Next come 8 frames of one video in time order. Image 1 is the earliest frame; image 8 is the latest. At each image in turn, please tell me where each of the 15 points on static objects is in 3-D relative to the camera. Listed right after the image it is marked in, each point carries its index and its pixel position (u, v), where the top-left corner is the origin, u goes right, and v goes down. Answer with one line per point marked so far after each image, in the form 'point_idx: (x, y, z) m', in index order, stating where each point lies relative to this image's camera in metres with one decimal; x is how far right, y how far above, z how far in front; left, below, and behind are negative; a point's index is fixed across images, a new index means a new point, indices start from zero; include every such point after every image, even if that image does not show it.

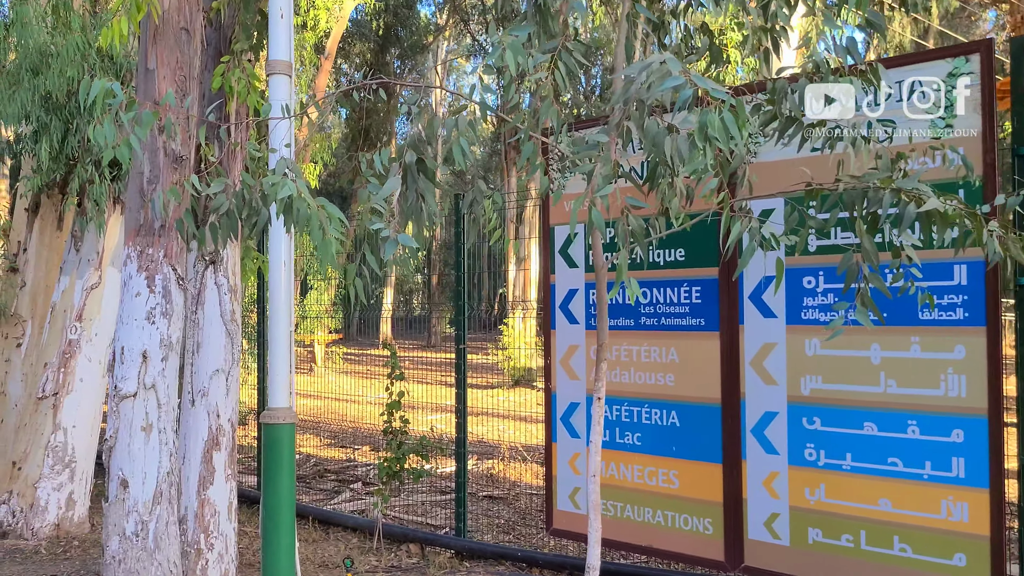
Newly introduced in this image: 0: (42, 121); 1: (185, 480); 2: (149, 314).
0: (-3.0, +1.1, +6.2) m
1: (-1.5, -0.9, +4.5) m
2: (-1.5, -0.1, +4.0) m
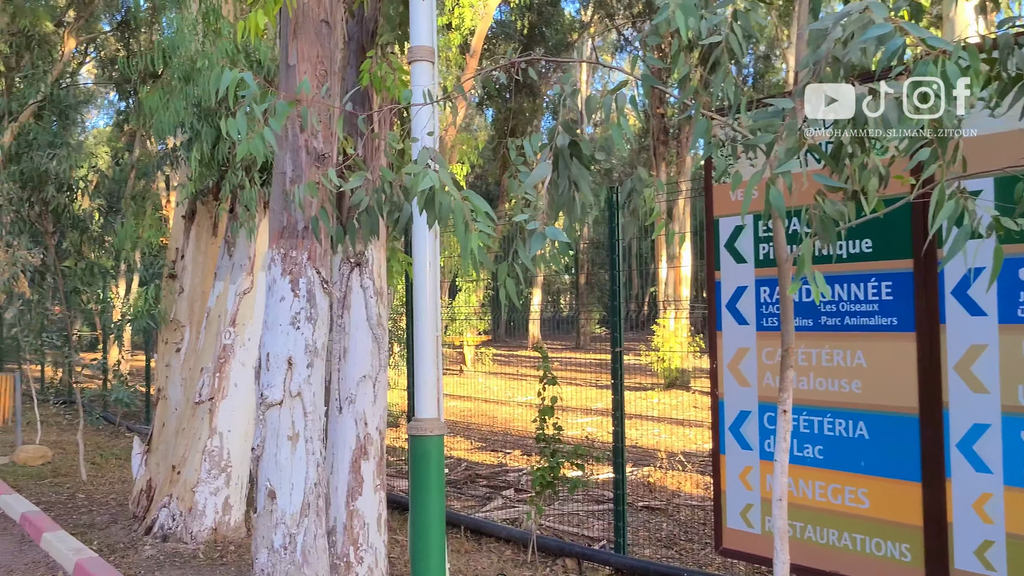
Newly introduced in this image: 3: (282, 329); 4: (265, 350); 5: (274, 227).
0: (-2.0, +1.0, +6.2) m
1: (-0.8, -0.9, +4.3) m
2: (-0.9, -0.1, +3.8) m
3: (-0.9, -0.2, +3.8) m
4: (-1.0, -0.2, +3.9) m
5: (-1.0, +0.3, +3.9) m
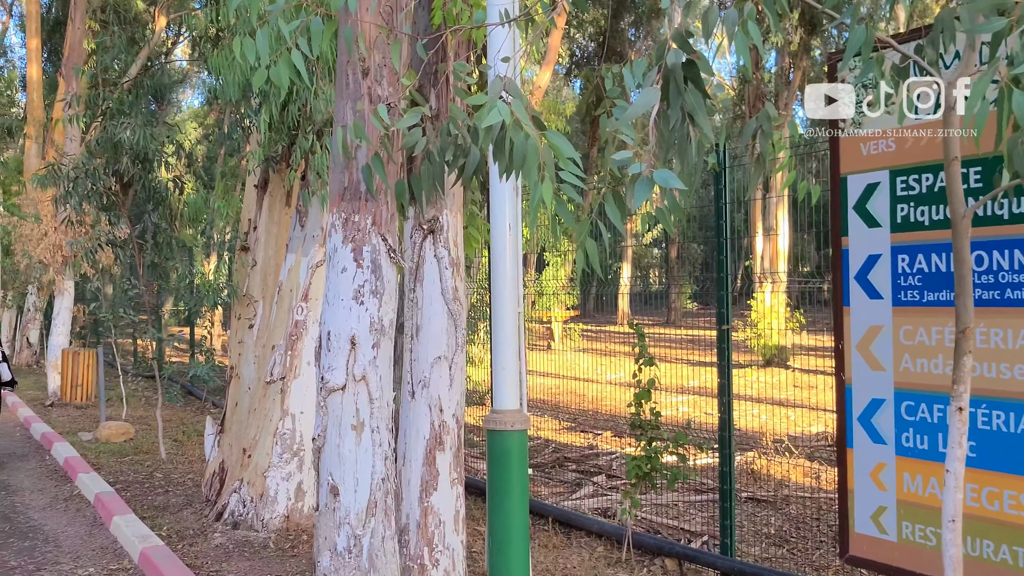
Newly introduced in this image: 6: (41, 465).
0: (-1.5, +1.2, +5.8) m
1: (-0.4, -0.8, +3.8) m
2: (-0.5, 0.0, +3.4) m
3: (-0.6, -0.1, +3.4) m
4: (-0.7, -0.1, +3.4) m
5: (-0.6, +0.4, +3.5) m
6: (-4.0, -1.5, +8.3) m
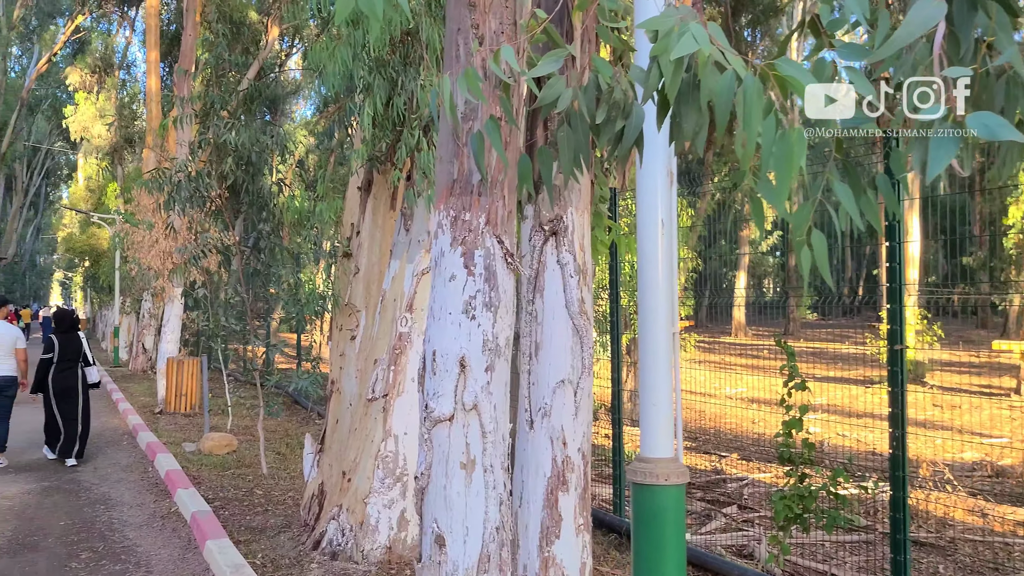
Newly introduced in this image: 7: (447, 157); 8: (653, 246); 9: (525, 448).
0: (-0.8, +1.1, +5.4) m
1: (0.0, -0.8, +3.3) m
2: (-0.1, -0.1, +2.8) m
3: (-0.2, -0.1, +2.8) m
4: (-0.2, -0.2, +2.9) m
5: (-0.2, +0.3, +2.9) m
6: (-3.0, -1.6, +8.1) m
7: (-0.2, +0.4, +2.9) m
8: (+0.3, +0.1, +2.2) m
9: (0.0, -0.5, +3.3) m
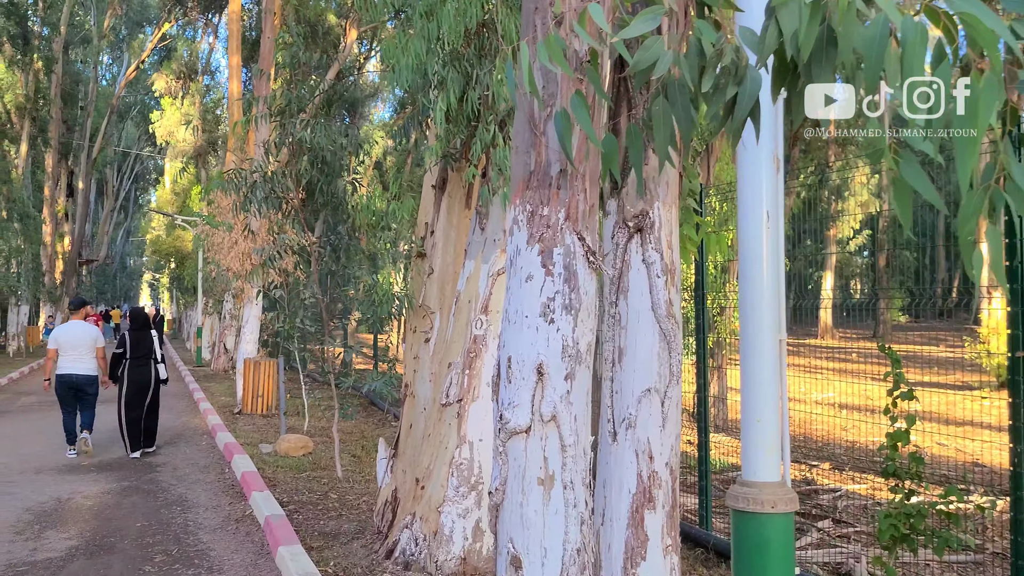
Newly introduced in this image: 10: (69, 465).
0: (-0.4, +1.1, +5.2) m
1: (+0.3, -0.8, +3.0) m
2: (+0.1, -0.1, +2.6) m
3: (0.0, -0.1, +2.6) m
4: (0.0, -0.2, +2.7) m
5: (0.0, +0.3, +2.7) m
6: (-2.4, -1.6, +8.1) m
7: (0.0, +0.4, +2.7) m
8: (+0.5, +0.1, +1.9) m
9: (+0.3, -0.5, +3.1) m
10: (-4.0, -1.6, +8.8) m
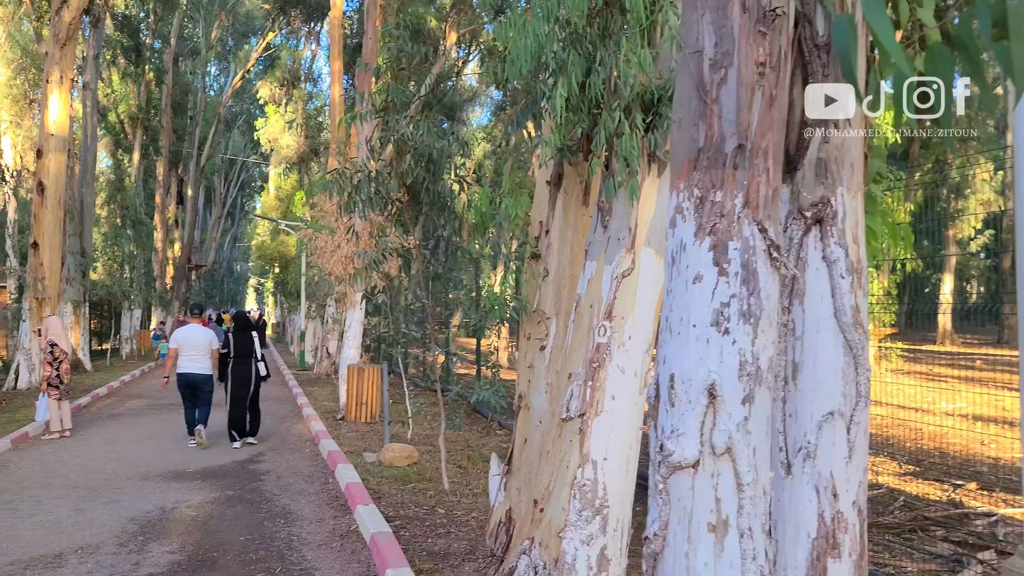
0: (+0.2, +1.1, +4.8) m
1: (+0.7, -0.8, +2.5) m
2: (+0.4, -0.1, +2.1) m
3: (+0.4, -0.1, +2.1) m
4: (+0.3, -0.2, +2.2) m
5: (+0.4, +0.3, +2.2) m
6: (-1.5, -1.6, +7.8) m
7: (+0.4, +0.4, +2.2) m
8: (+0.8, +0.1, +1.4) m
9: (+0.7, -0.5, +2.6) m
10: (-3.0, -1.6, +8.7) m
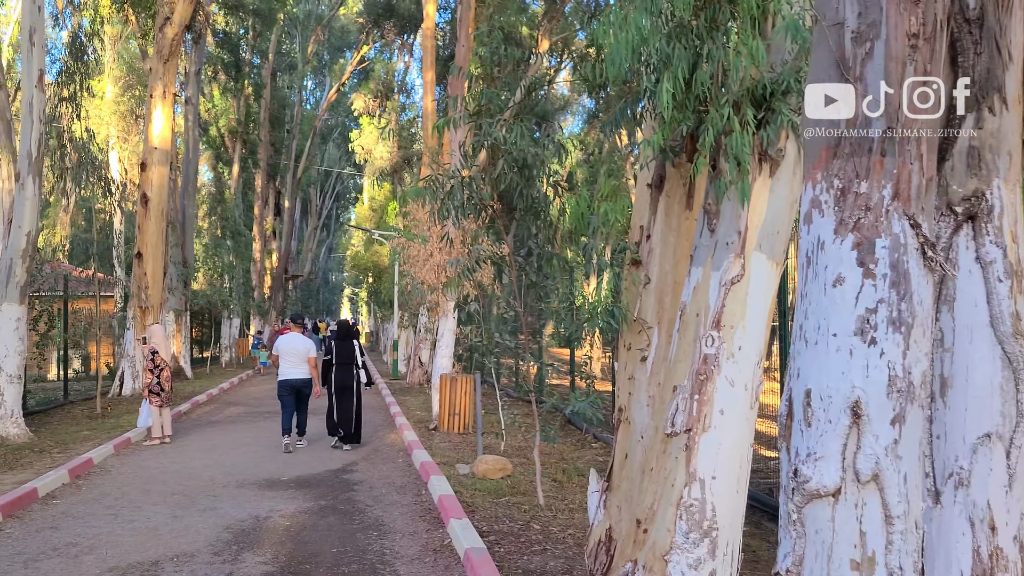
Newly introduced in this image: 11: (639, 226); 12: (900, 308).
0: (+0.7, +1.1, +4.5) m
1: (+0.9, -0.8, +2.2) m
2: (+0.7, -0.1, +1.9) m
3: (+0.6, -0.1, +1.9) m
4: (+0.6, -0.2, +1.9) m
5: (+0.6, +0.3, +2.0) m
6: (-0.7, -1.7, +7.7) m
7: (+0.6, +0.4, +1.9) m
8: (+0.9, +0.1, +1.1) m
9: (+1.0, -0.6, +2.3) m
10: (-2.2, -1.7, +8.7) m
11: (+0.7, +0.3, +5.3) m
12: (+0.7, 0.0, +1.9) m
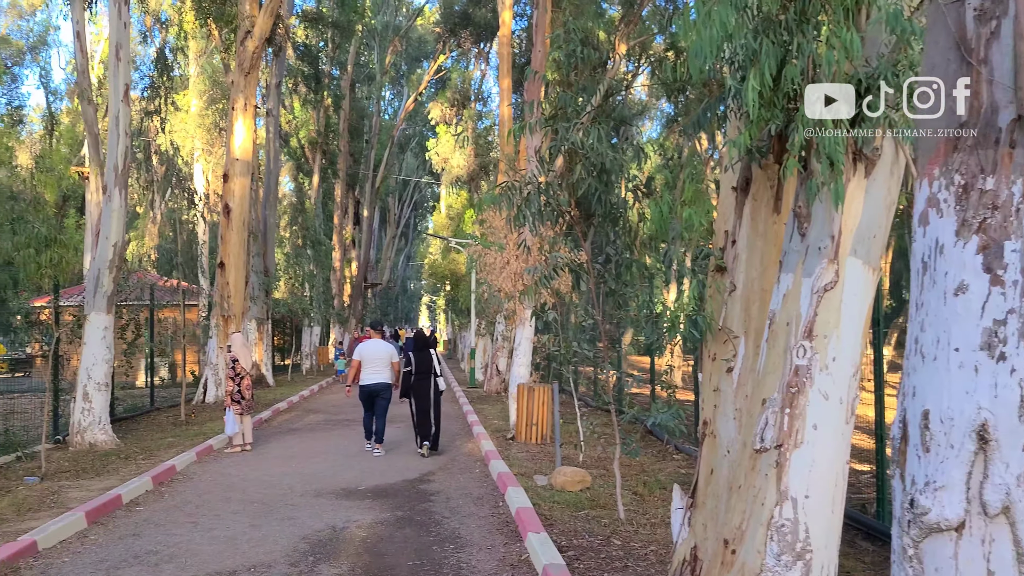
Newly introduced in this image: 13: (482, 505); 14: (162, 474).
0: (+1.0, +1.0, +4.3) m
1: (+1.1, -0.8, +2.0) m
2: (+0.8, -0.1, +1.6) m
3: (+0.8, -0.1, +1.7) m
4: (+0.7, -0.2, +1.7) m
5: (+0.8, +0.3, +1.8) m
6: (-0.1, -1.7, +7.5) m
7: (+0.8, +0.4, +1.7) m
8: (+1.0, +0.1, +0.9) m
9: (+1.1, -0.6, +2.0) m
10: (-1.5, -1.8, +8.7) m
11: (+1.1, +0.3, +5.1) m
12: (+0.9, 0.0, +1.6) m
13: (-0.2, -1.7, +7.8) m
14: (-3.2, -1.7, +9.1) m
